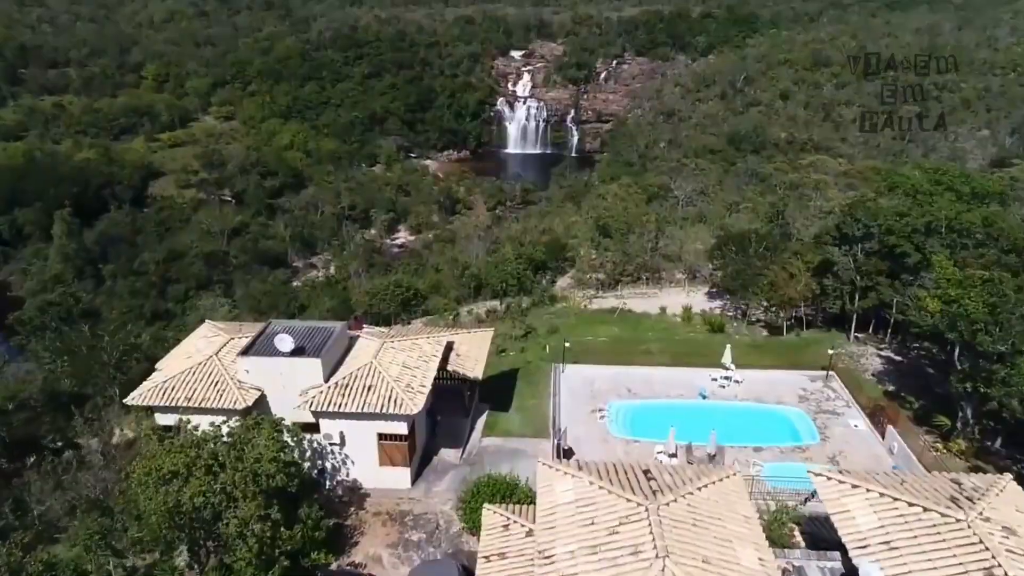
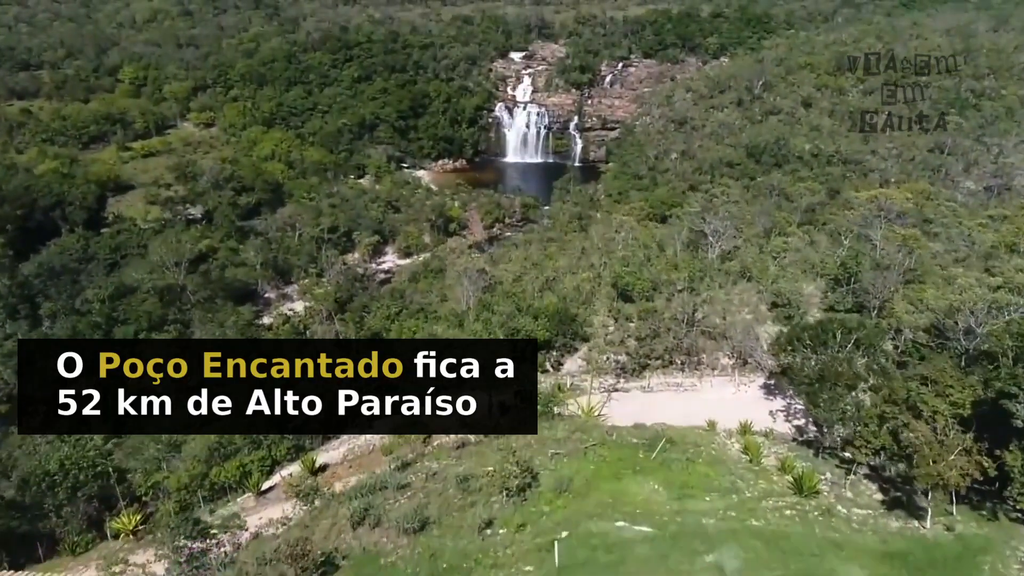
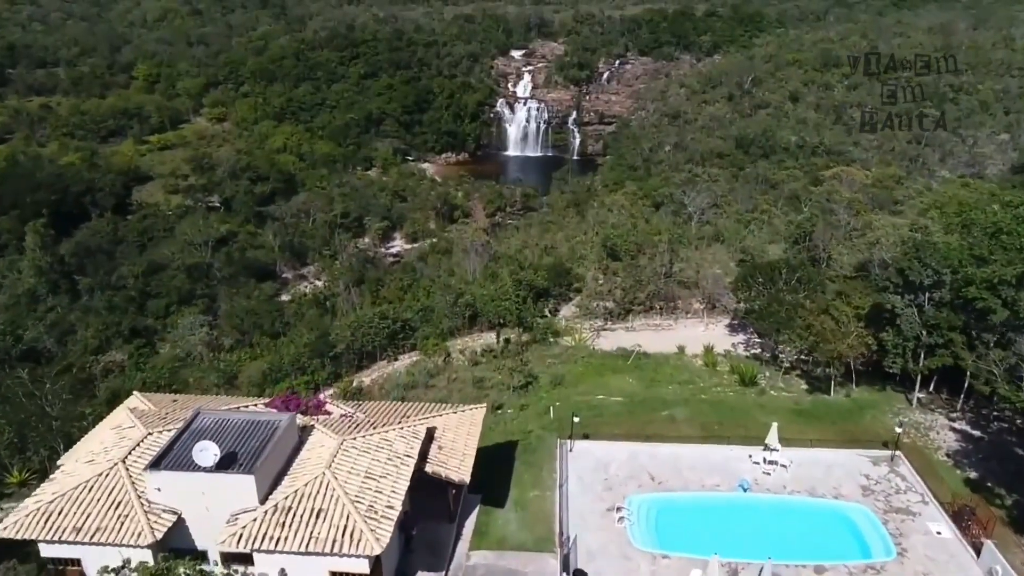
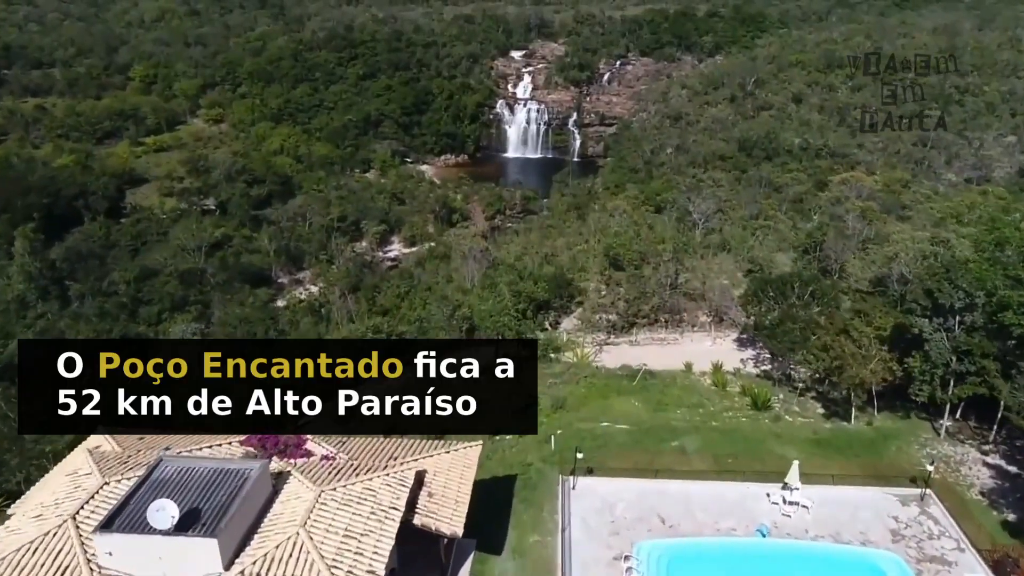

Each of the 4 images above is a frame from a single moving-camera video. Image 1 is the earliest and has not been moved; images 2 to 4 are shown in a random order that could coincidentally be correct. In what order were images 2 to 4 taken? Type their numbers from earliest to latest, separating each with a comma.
3, 4, 2
